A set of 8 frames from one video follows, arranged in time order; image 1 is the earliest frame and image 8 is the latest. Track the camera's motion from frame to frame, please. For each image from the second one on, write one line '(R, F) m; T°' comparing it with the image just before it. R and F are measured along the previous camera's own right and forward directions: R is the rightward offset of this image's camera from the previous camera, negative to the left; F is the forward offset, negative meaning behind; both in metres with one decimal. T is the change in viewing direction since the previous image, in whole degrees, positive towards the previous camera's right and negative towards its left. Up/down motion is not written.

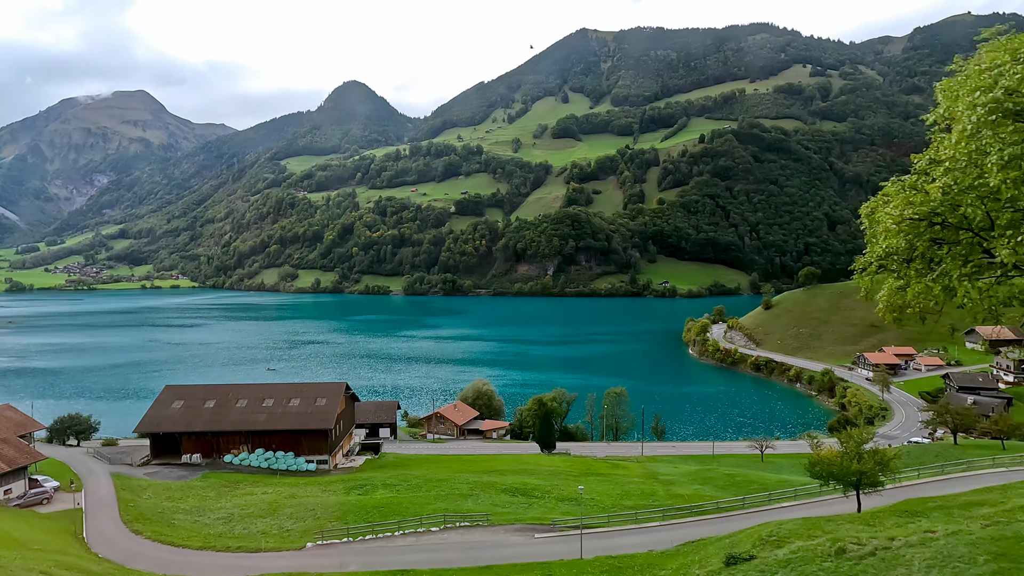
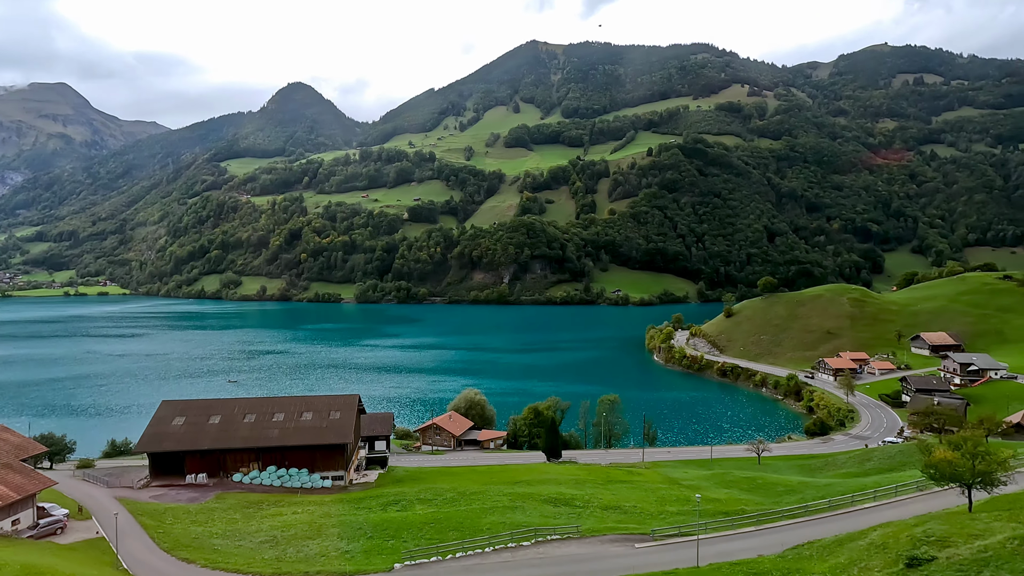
(-5.5, +0.3) m; +6°
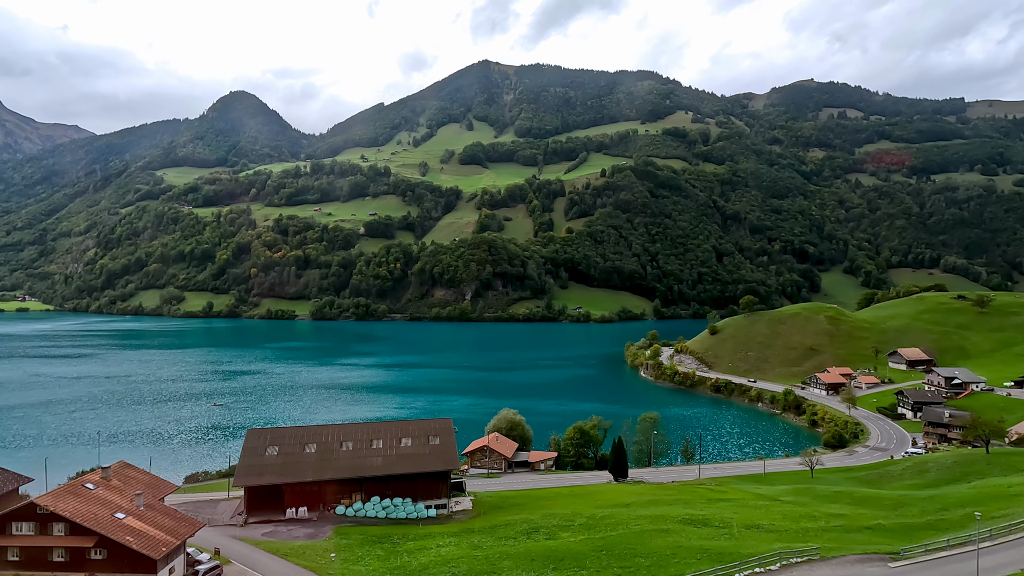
(-11.4, +0.7) m; +6°
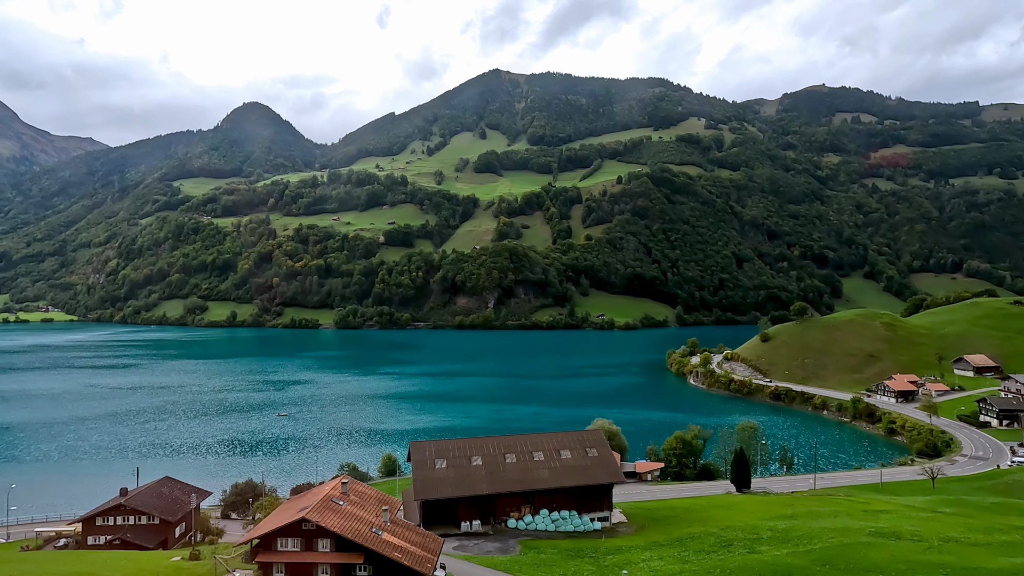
(-10.6, 0.0) m; -1°
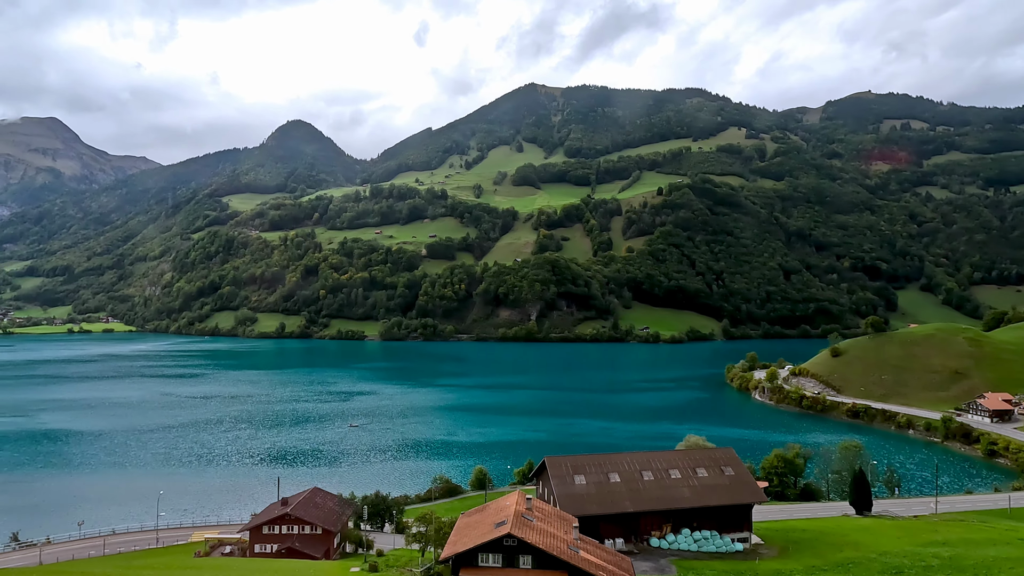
(-7.0, -0.2) m; -3°
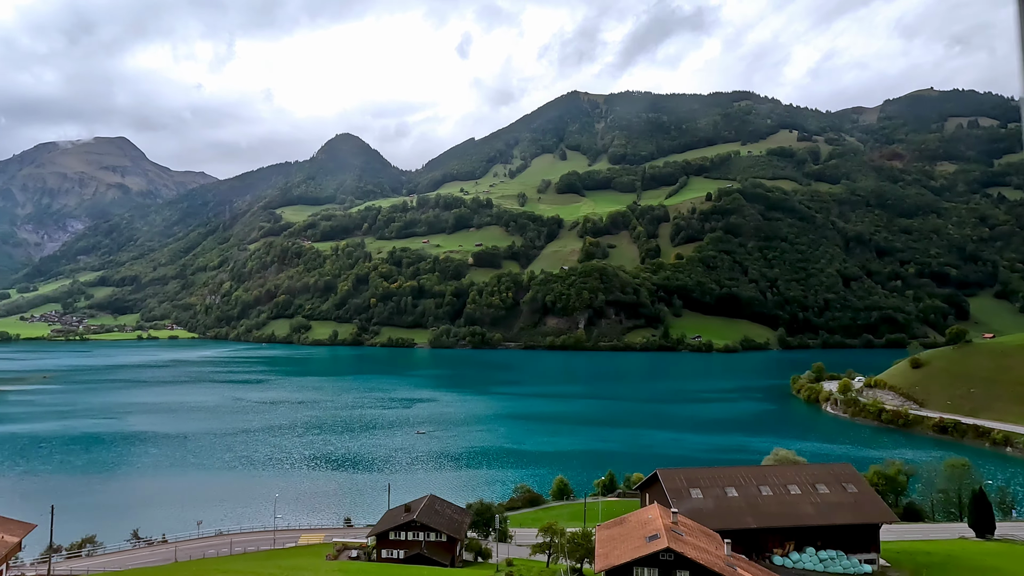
(-4.6, -0.1) m; -4°
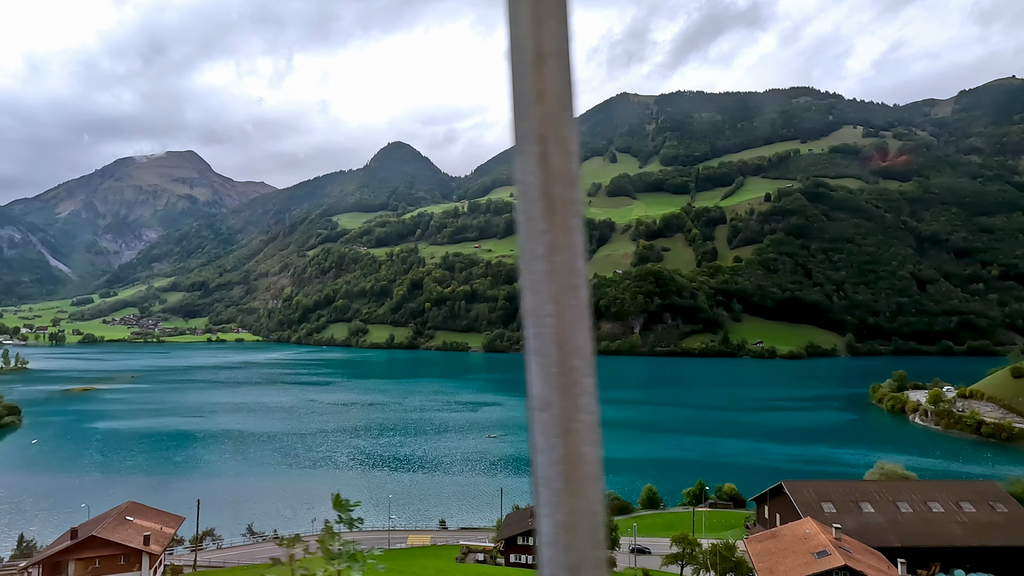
(-4.6, -0.2) m; -5°
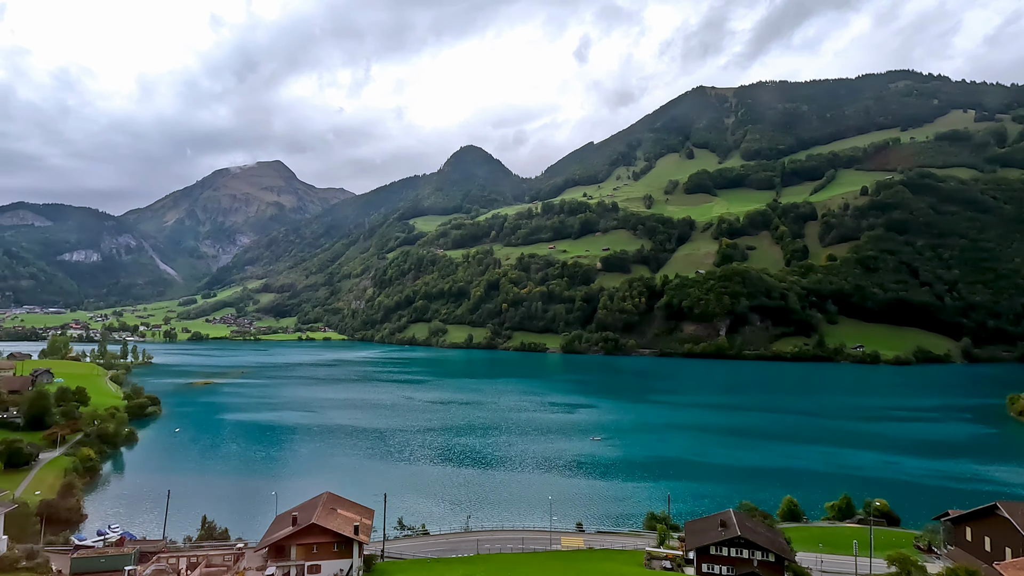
(-6.9, -0.4) m; -7°
